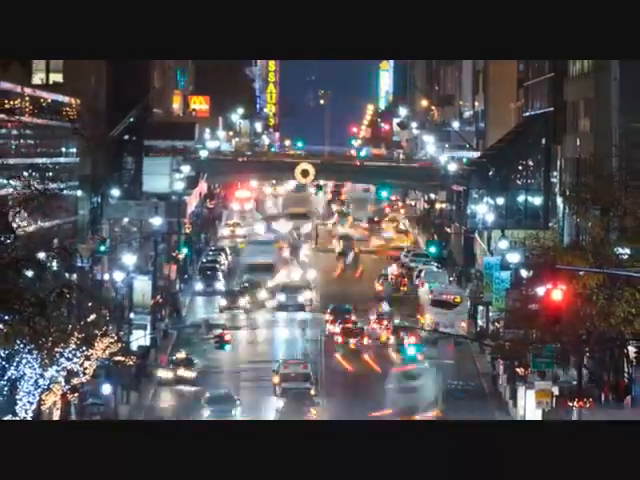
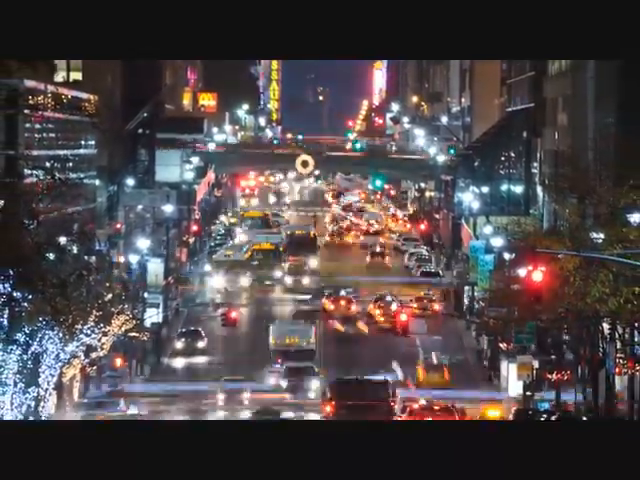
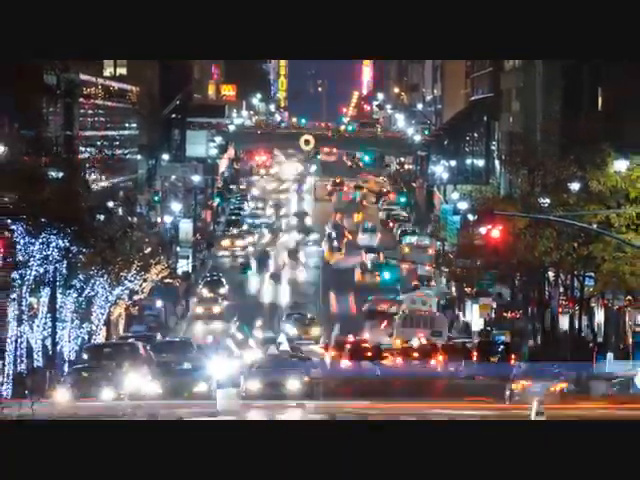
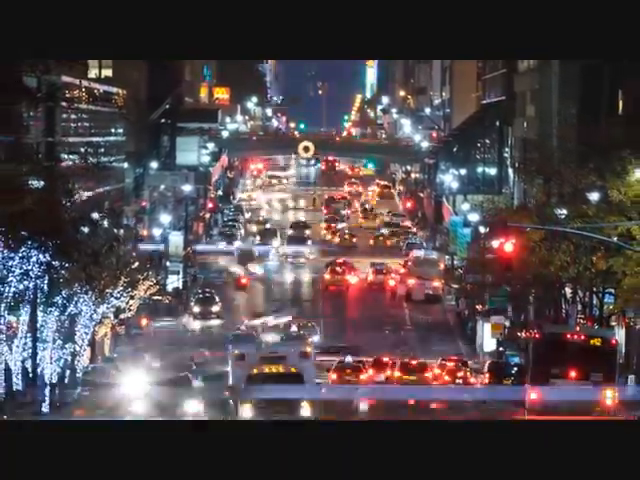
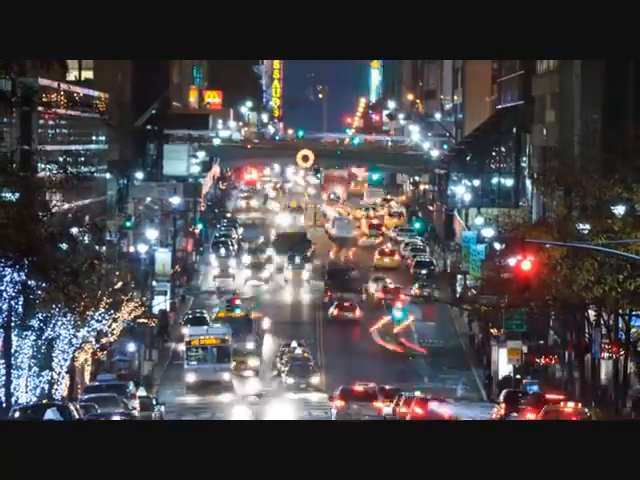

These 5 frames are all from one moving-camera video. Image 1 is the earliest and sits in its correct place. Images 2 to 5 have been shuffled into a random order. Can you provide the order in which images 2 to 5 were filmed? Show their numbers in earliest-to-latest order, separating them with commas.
2, 5, 4, 3
